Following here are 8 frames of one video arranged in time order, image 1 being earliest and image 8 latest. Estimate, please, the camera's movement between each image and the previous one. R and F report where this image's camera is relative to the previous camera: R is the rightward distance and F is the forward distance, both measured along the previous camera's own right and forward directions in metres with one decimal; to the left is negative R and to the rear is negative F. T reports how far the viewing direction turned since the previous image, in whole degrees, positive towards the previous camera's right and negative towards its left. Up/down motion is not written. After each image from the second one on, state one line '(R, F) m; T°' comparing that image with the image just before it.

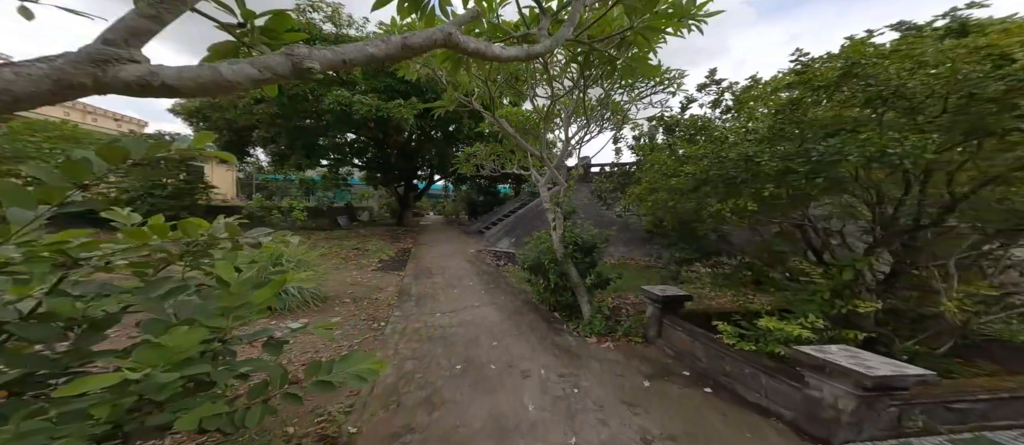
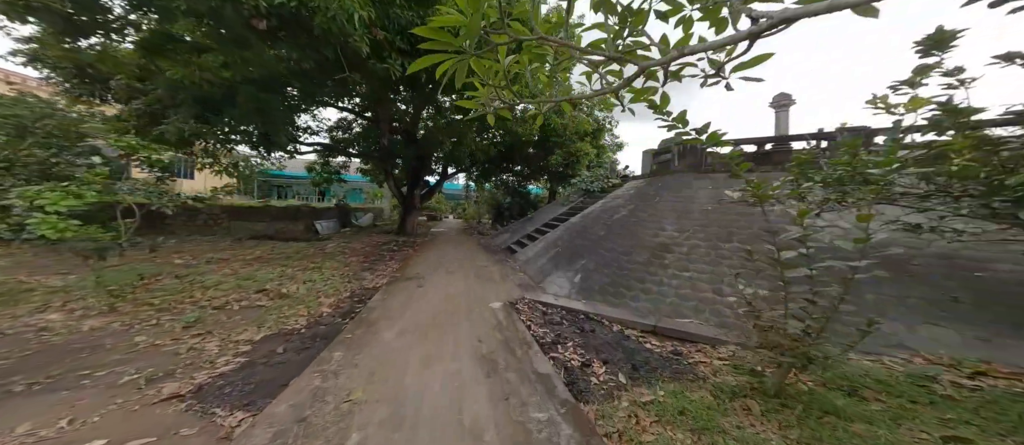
(-0.6, +4.7) m; -4°
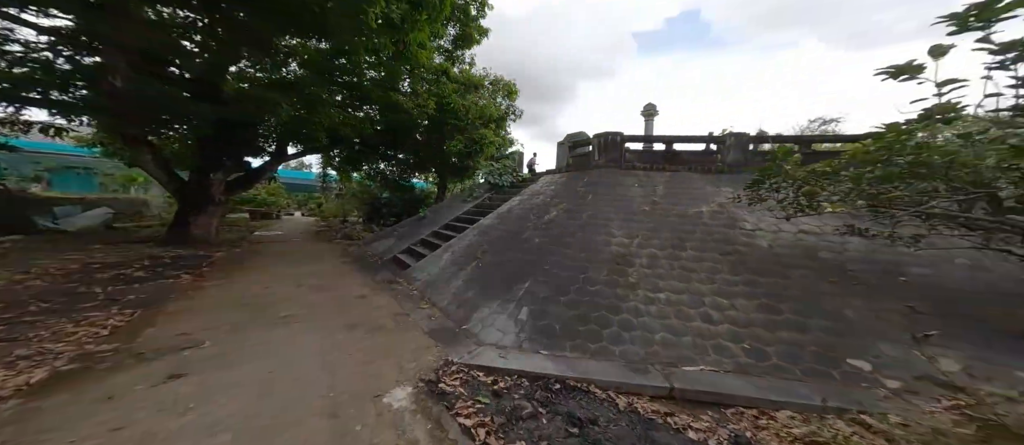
(-0.5, +2.1) m; +25°
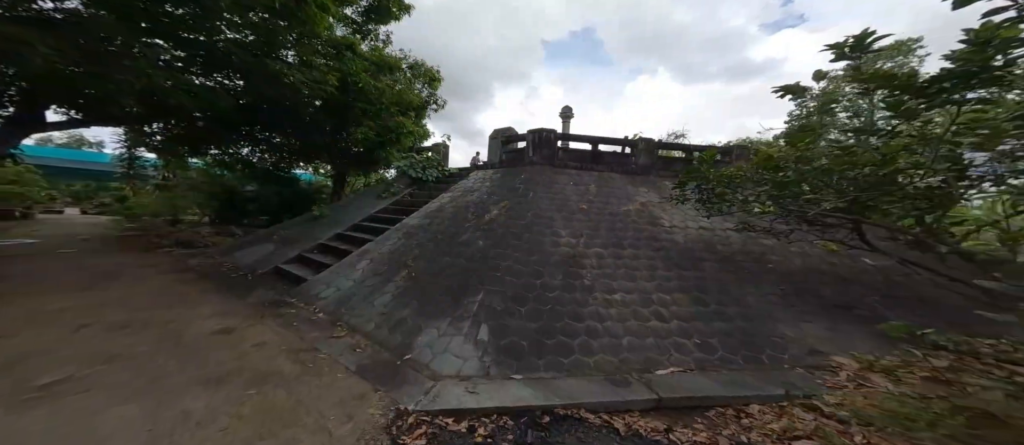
(-0.5, +0.5) m; +17°
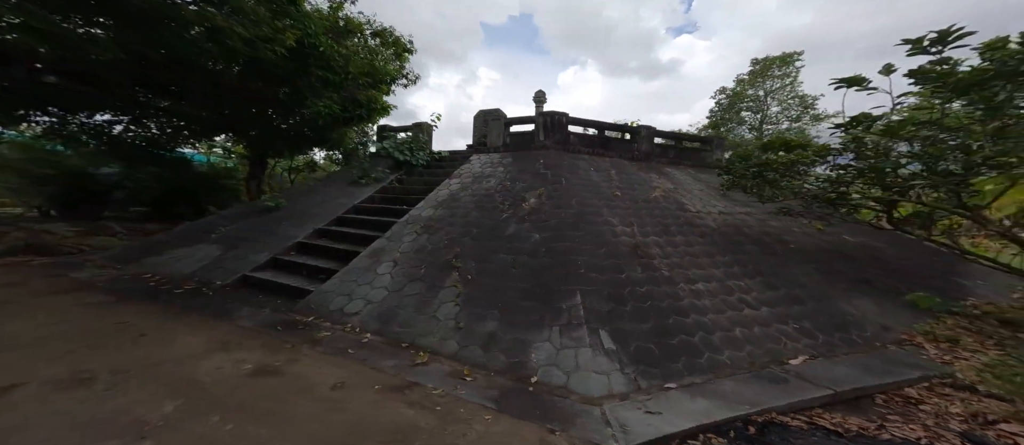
(-1.6, +0.6) m; +13°
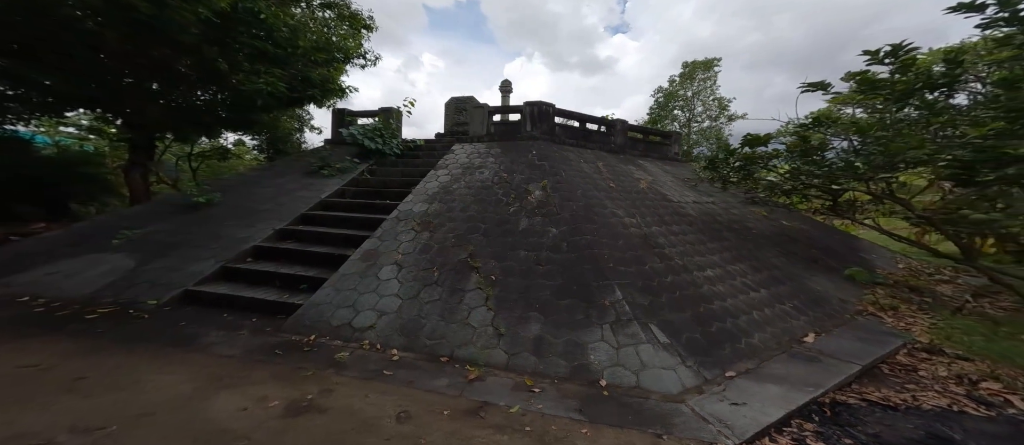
(-0.9, +0.3) m; +11°
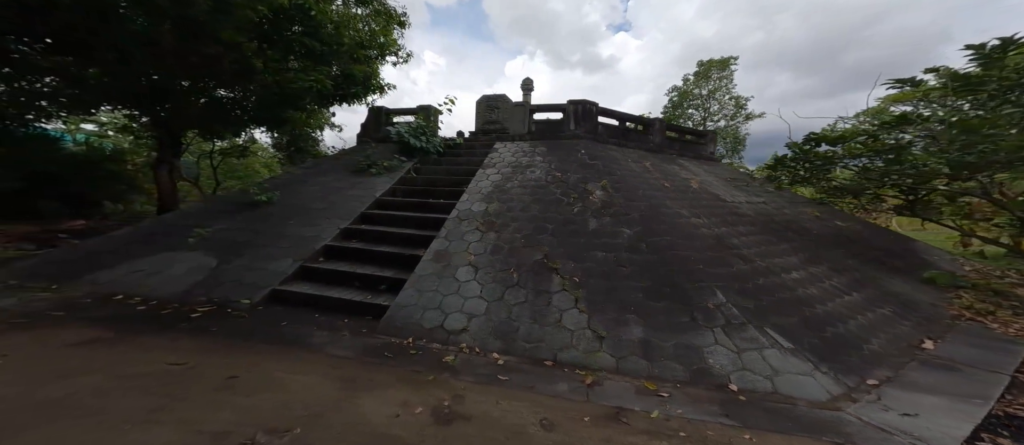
(-0.8, +0.1) m; -1°
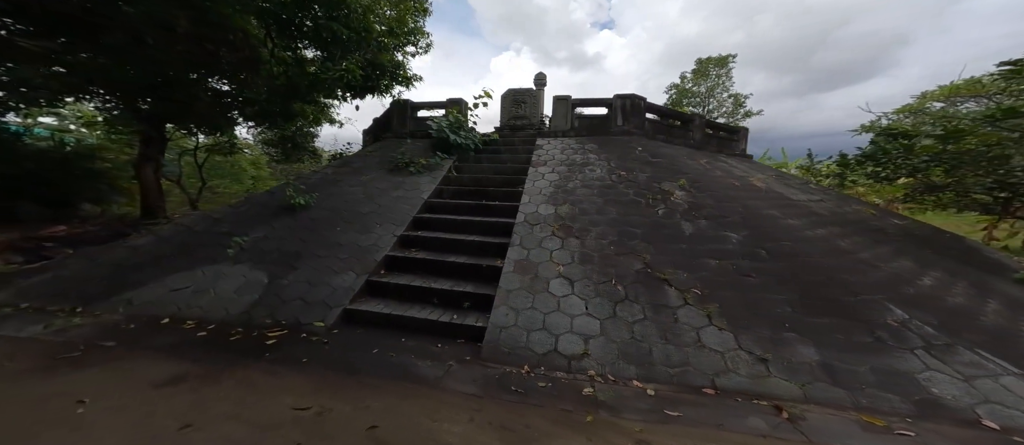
(-1.3, +0.5) m; +2°
